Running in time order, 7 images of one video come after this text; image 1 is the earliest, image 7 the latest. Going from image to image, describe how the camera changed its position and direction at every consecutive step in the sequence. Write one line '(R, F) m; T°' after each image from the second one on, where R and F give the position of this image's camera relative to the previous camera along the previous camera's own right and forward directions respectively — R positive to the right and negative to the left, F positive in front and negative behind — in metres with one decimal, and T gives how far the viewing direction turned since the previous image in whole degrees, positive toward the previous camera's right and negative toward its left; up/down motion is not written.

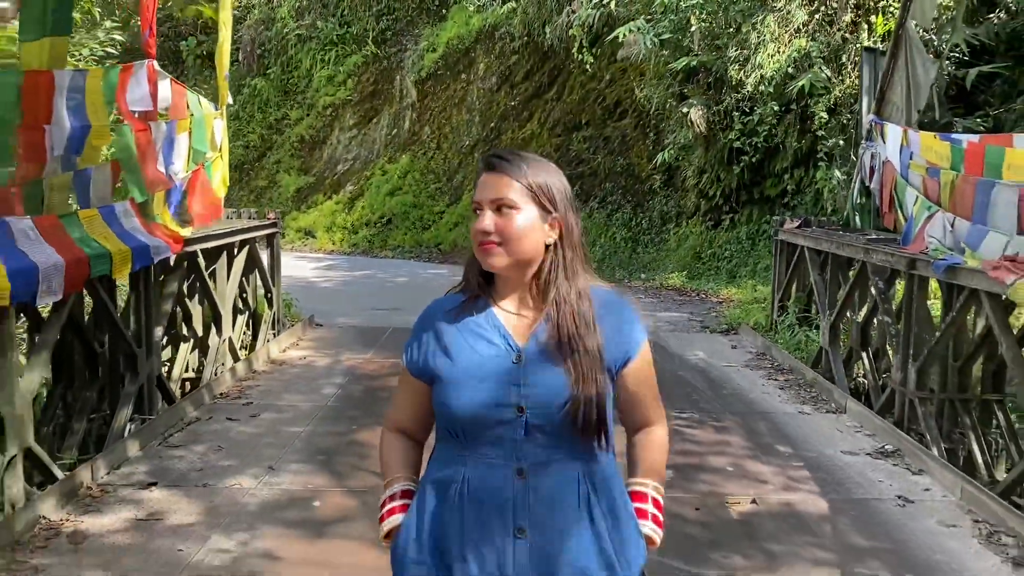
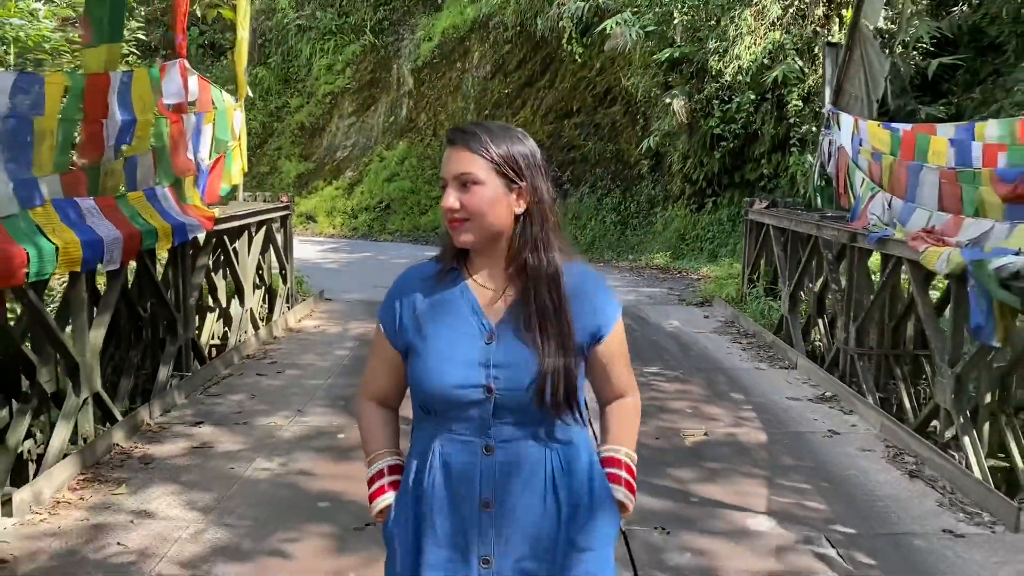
(0.0, -0.8) m; 0°
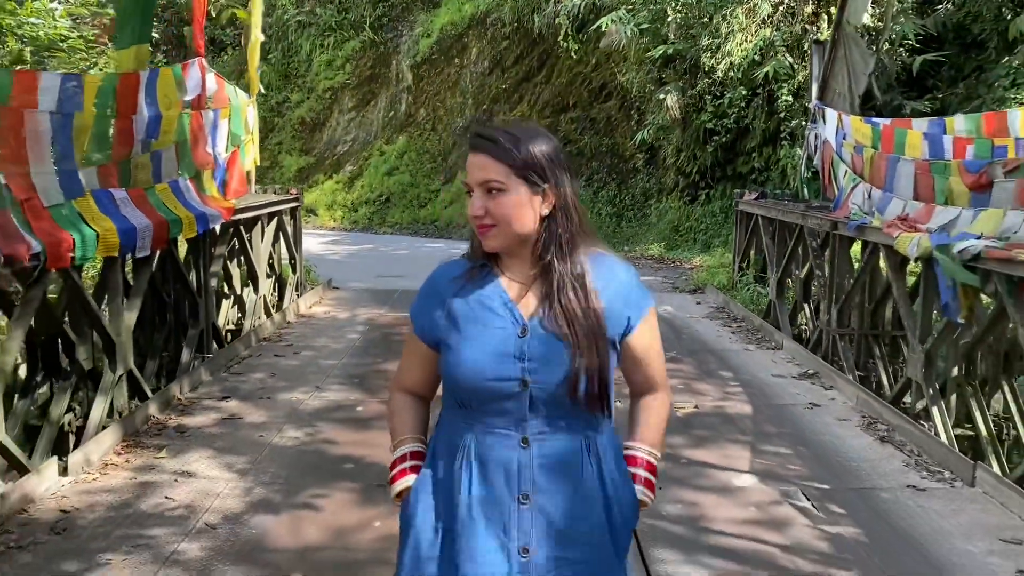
(-0.1, -0.4) m; 0°
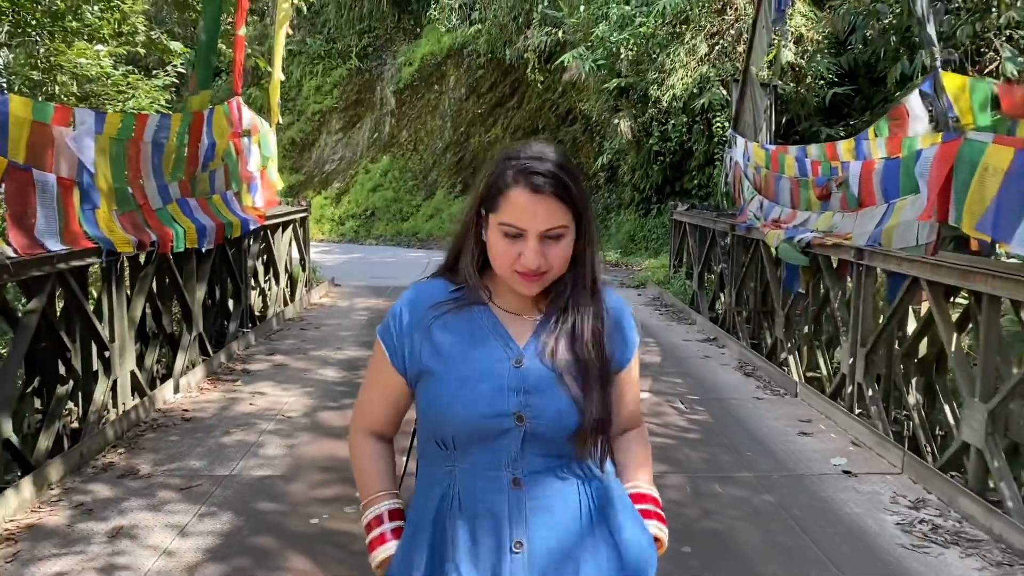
(0.0, -1.8) m; +2°
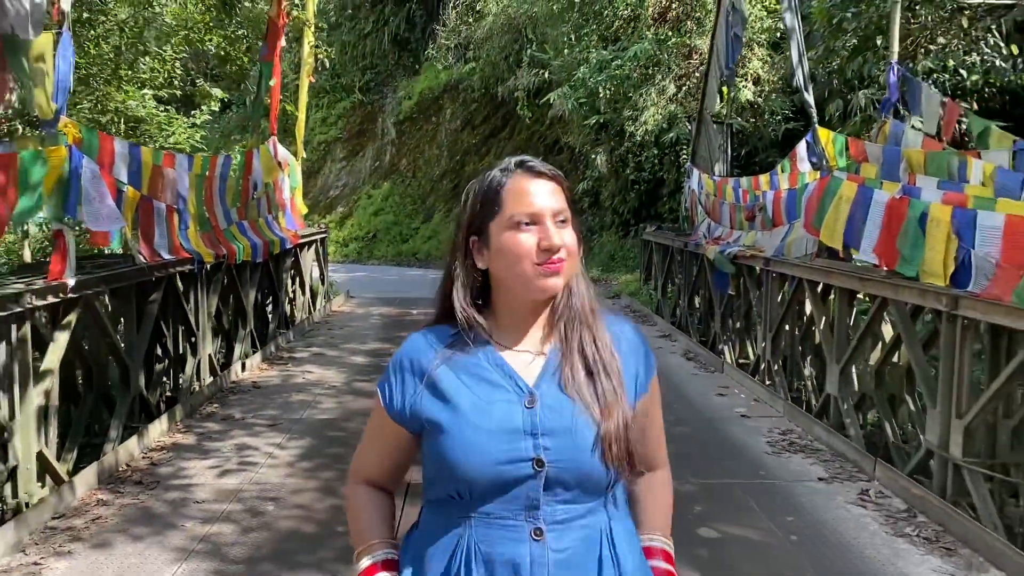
(0.0, -1.7) m; +1°
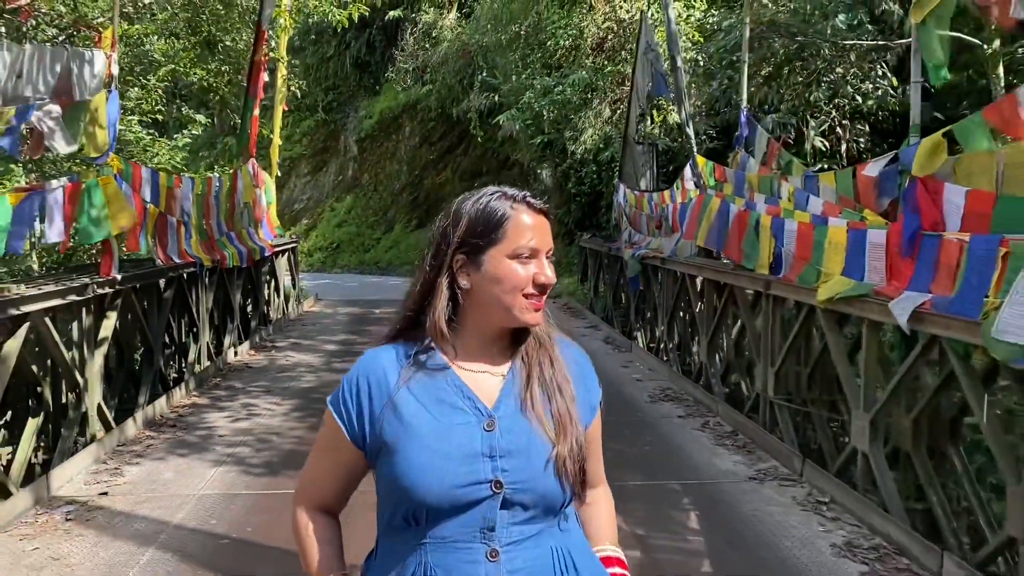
(+0.2, -1.6) m; +3°
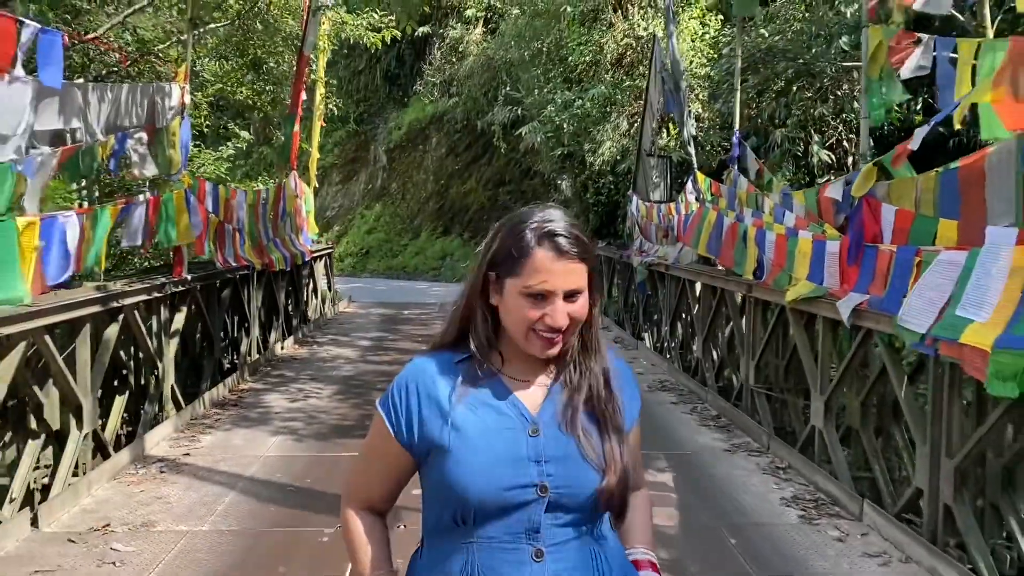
(+0.1, -0.9) m; -2°
